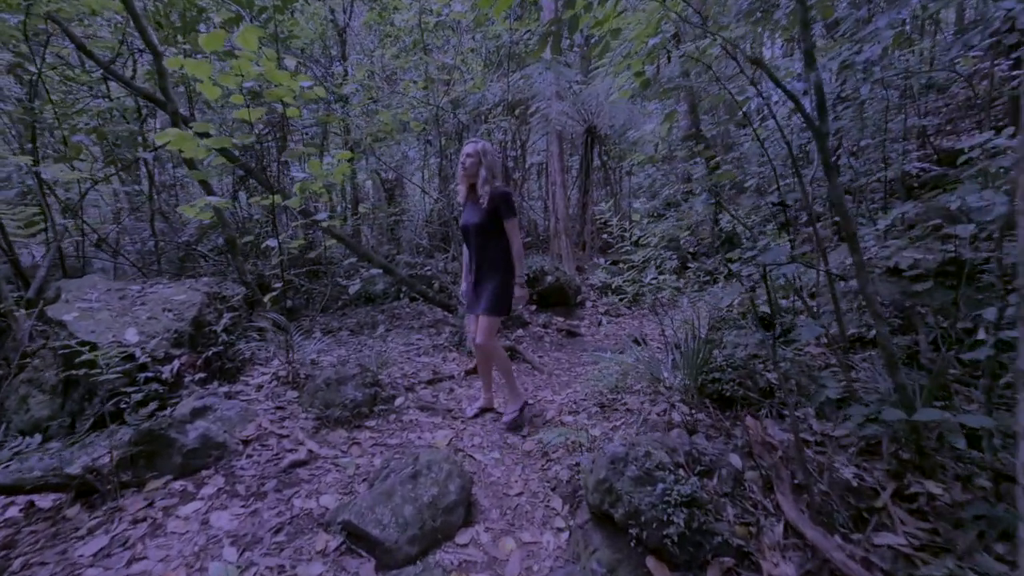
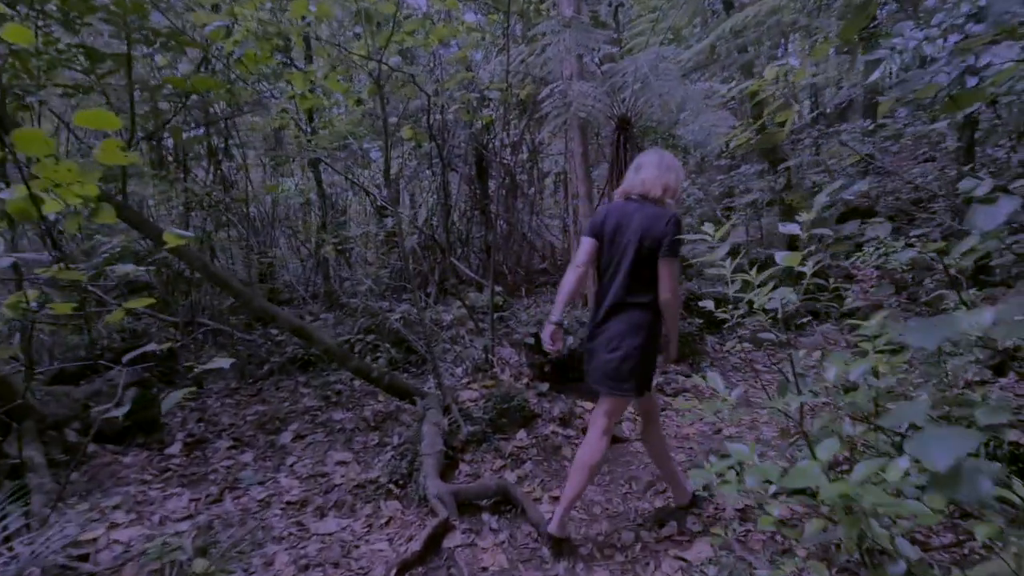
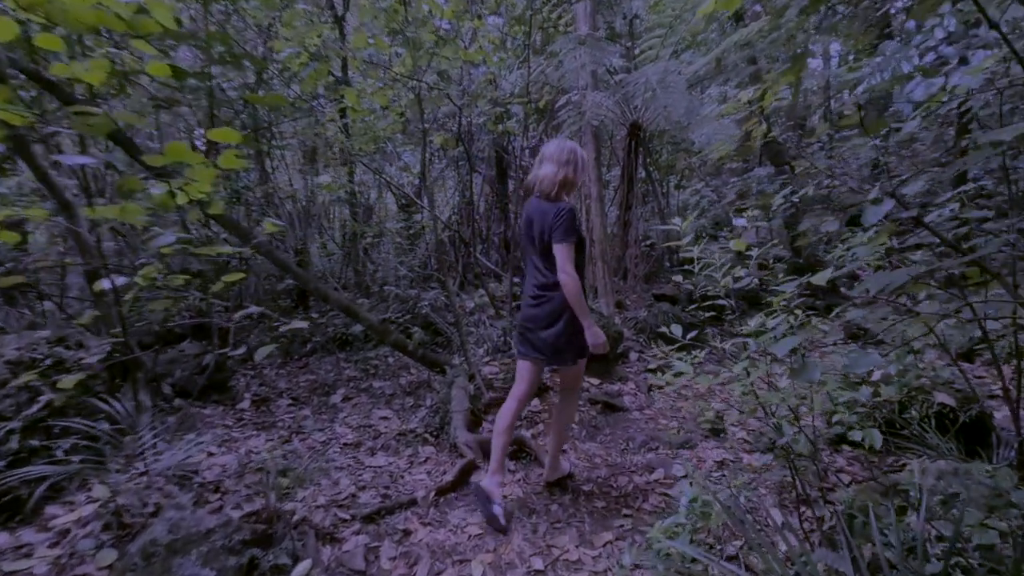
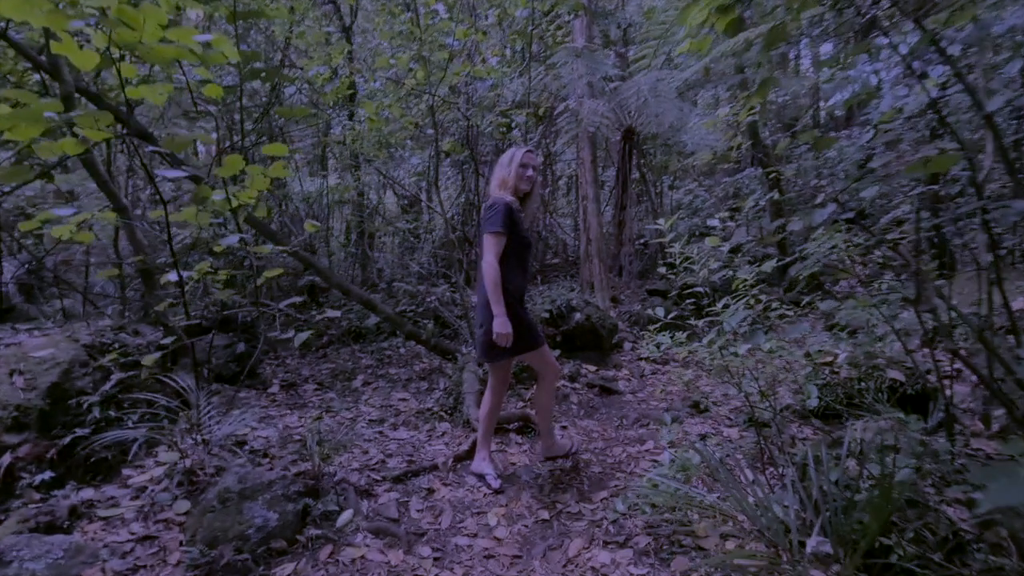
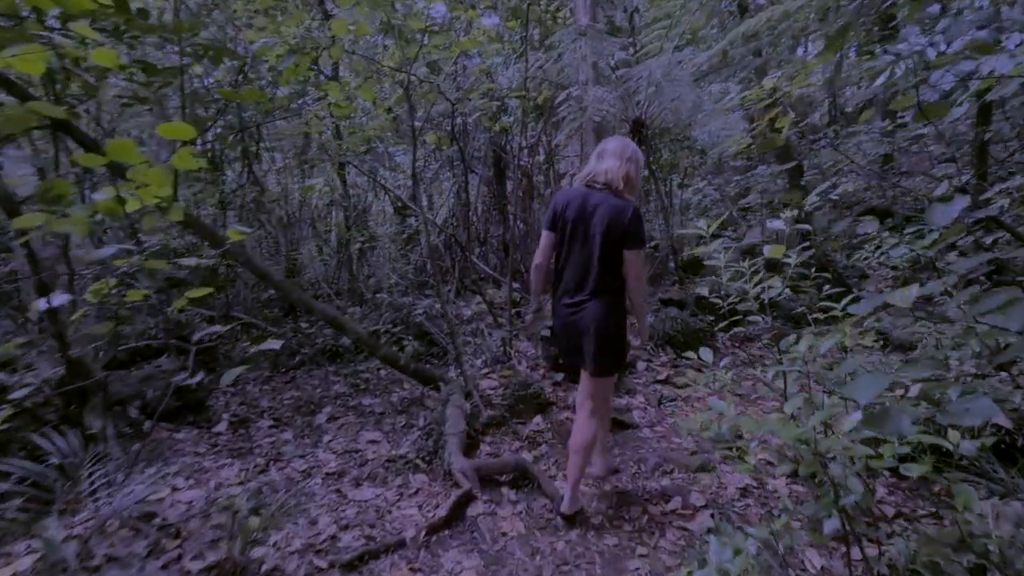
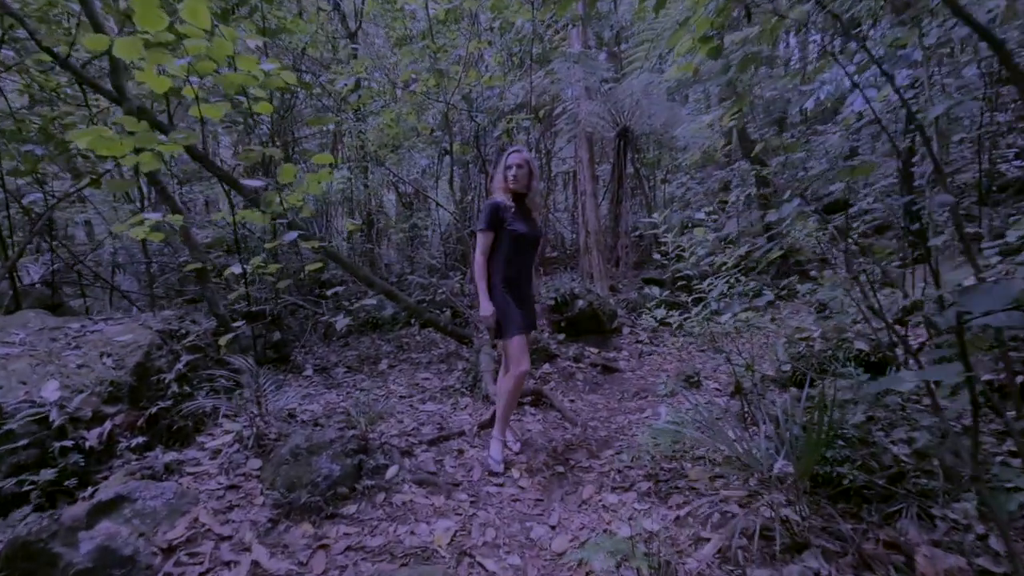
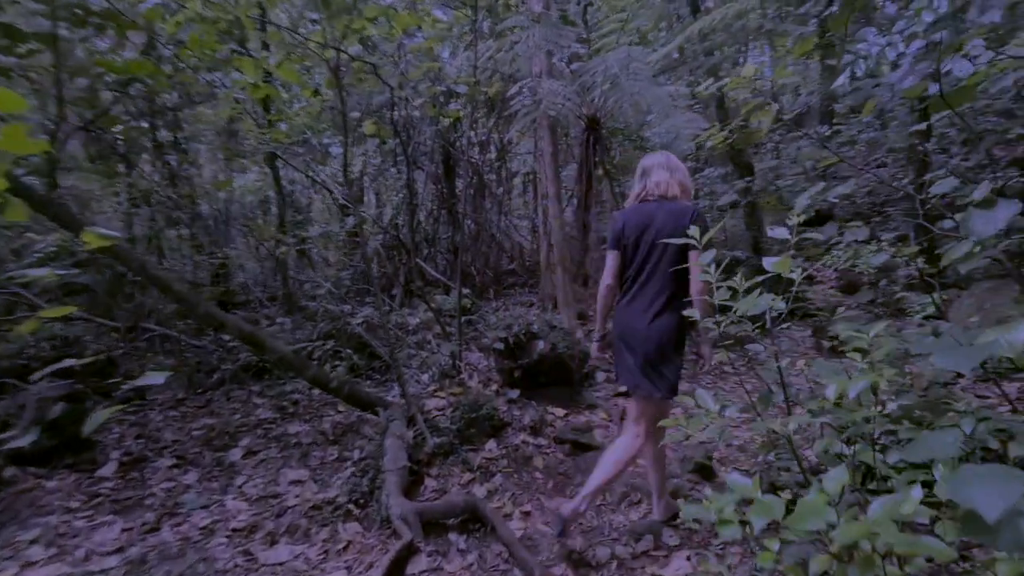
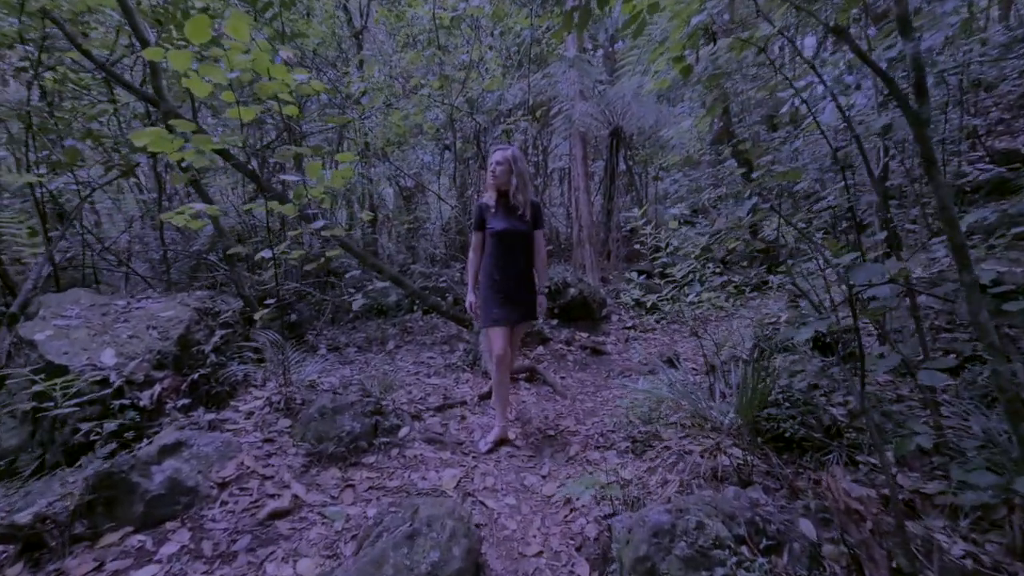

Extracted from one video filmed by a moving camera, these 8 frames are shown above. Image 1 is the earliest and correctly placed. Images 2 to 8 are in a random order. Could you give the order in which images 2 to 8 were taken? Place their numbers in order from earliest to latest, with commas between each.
8, 6, 4, 3, 5, 2, 7
